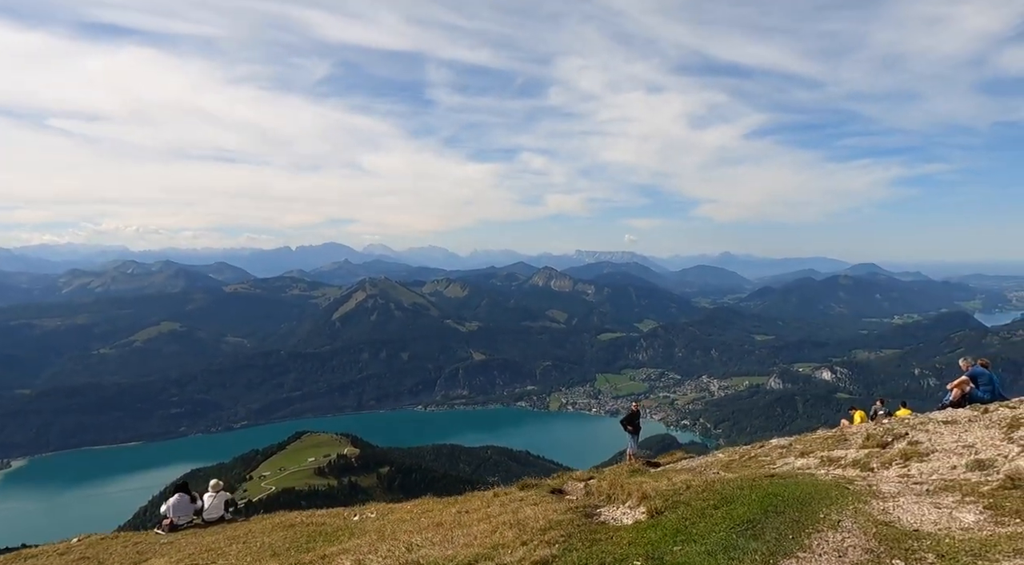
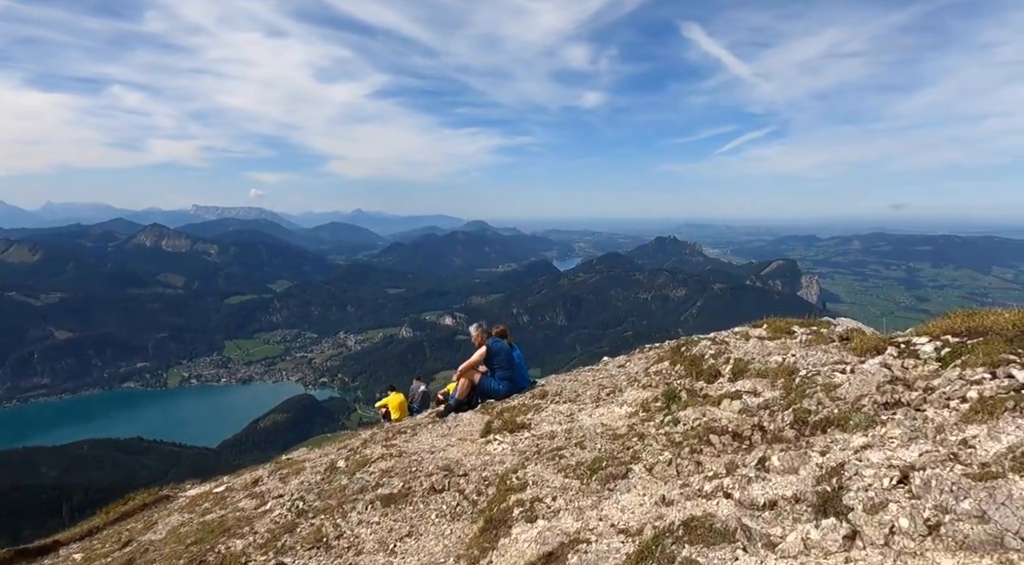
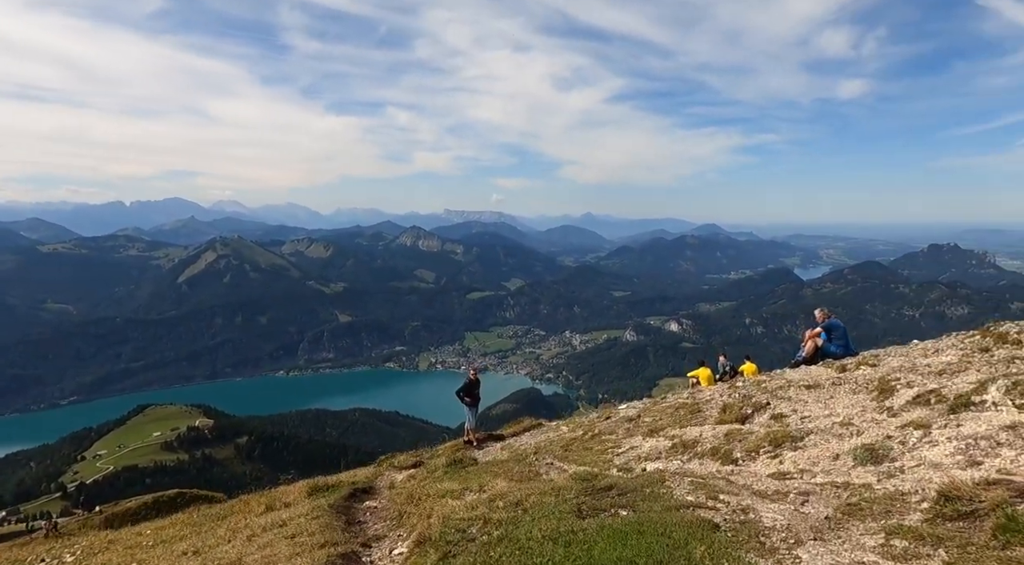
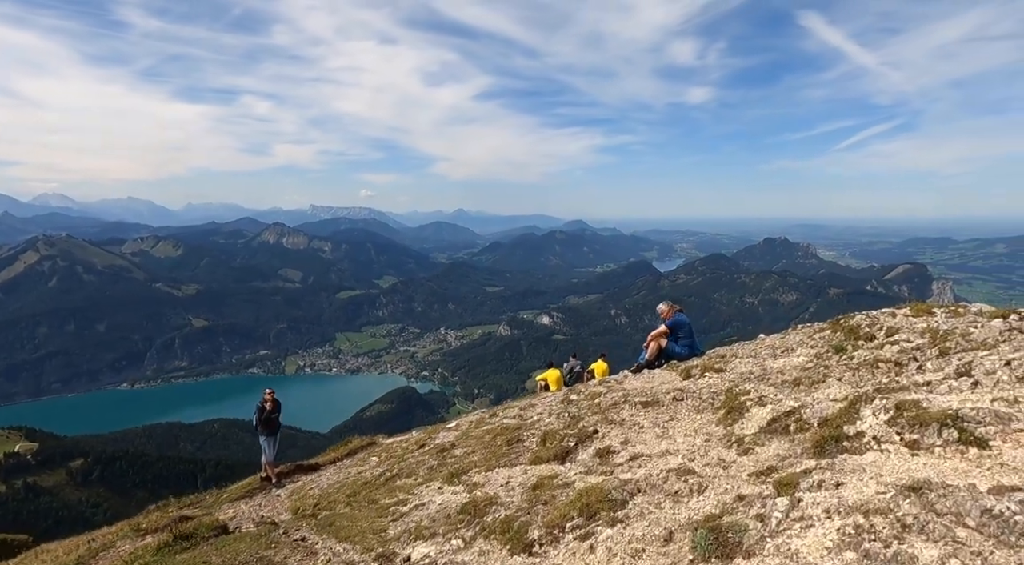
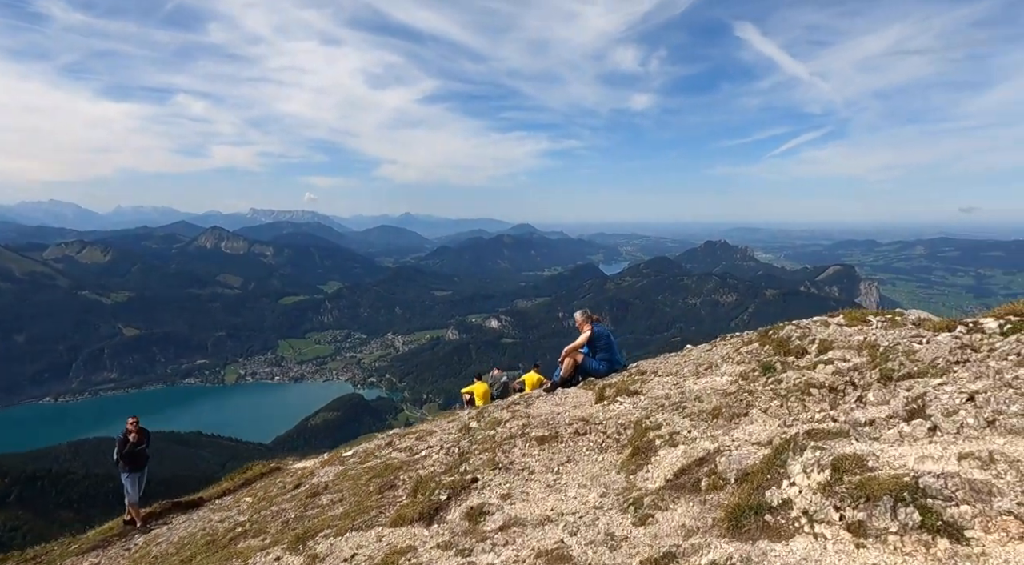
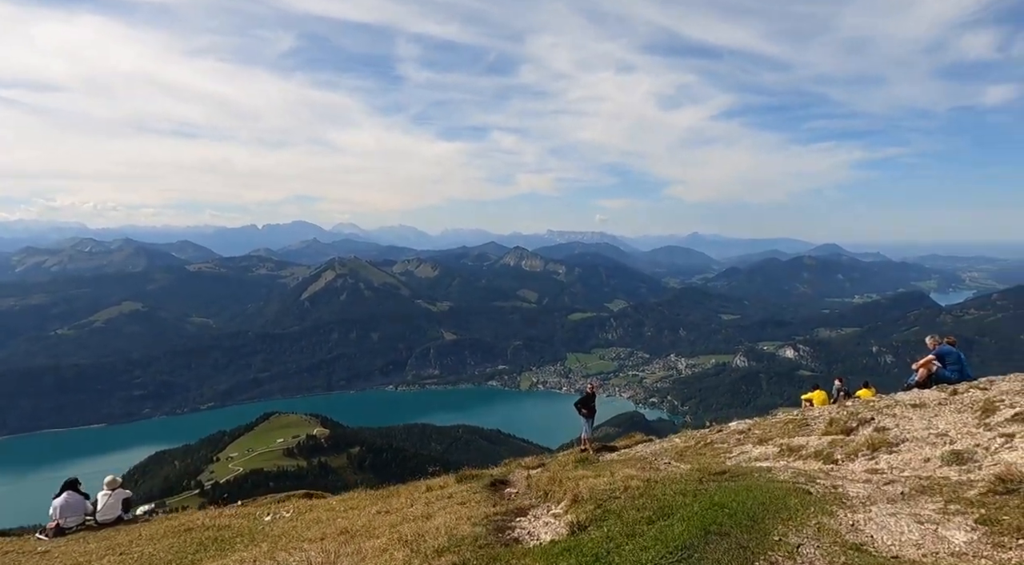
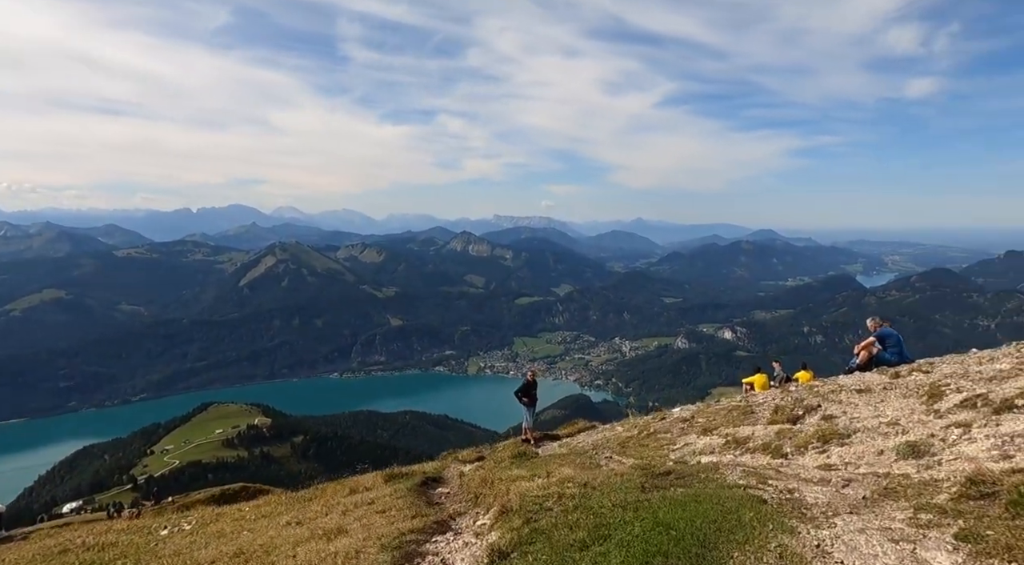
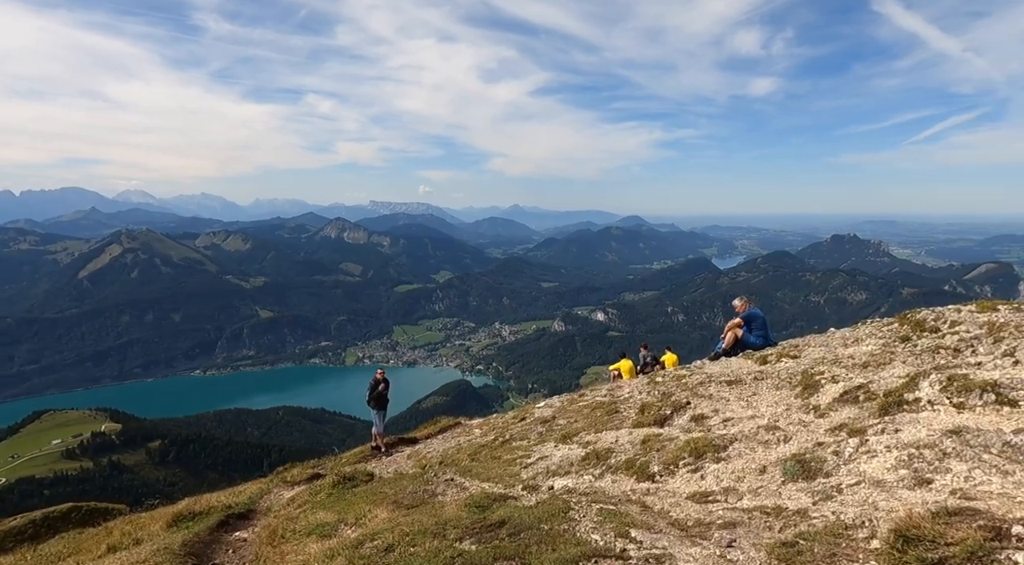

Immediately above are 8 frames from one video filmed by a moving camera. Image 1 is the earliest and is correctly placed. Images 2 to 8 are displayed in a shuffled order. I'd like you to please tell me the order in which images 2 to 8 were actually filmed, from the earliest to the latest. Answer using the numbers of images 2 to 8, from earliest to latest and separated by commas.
6, 7, 3, 8, 4, 5, 2
